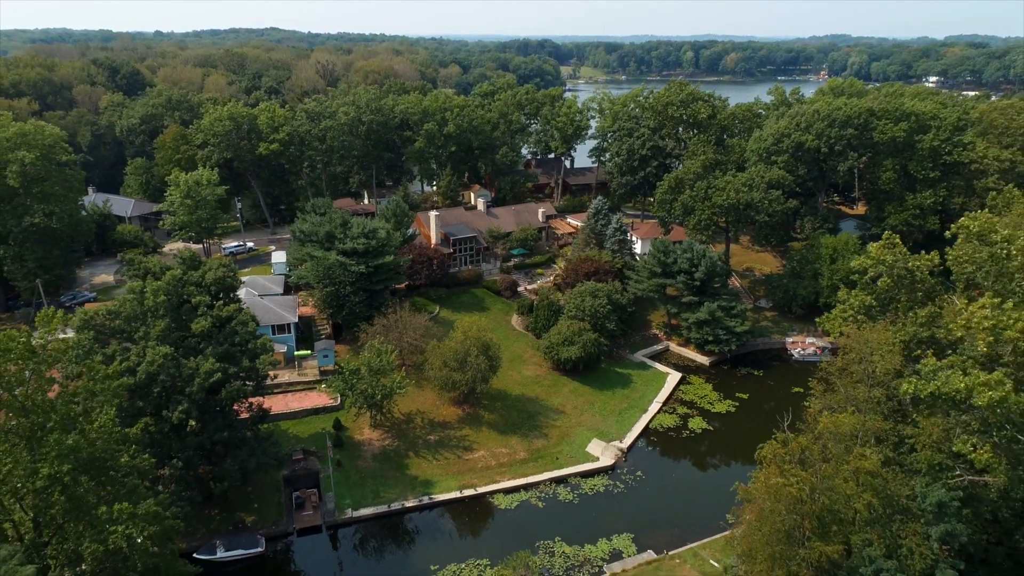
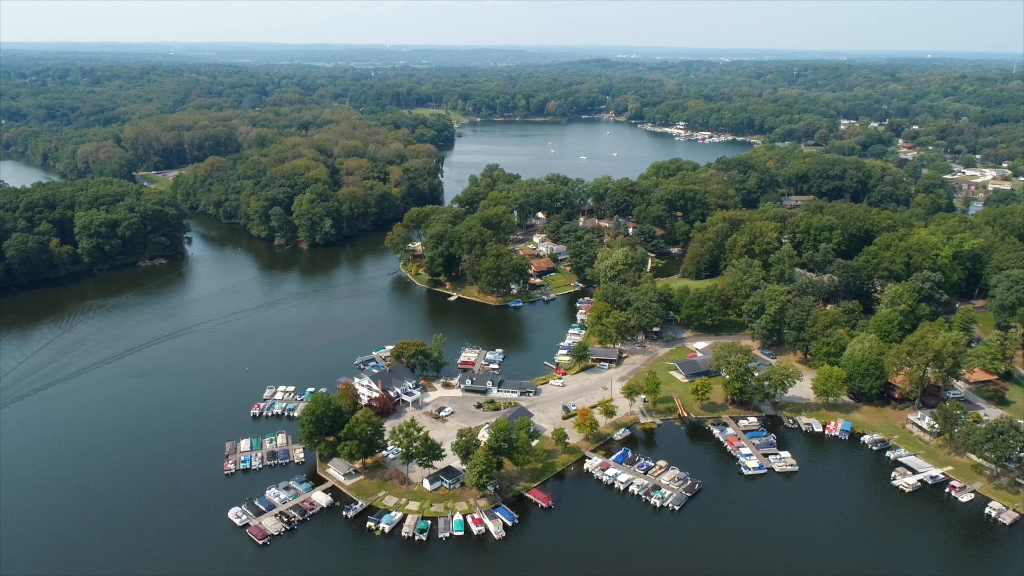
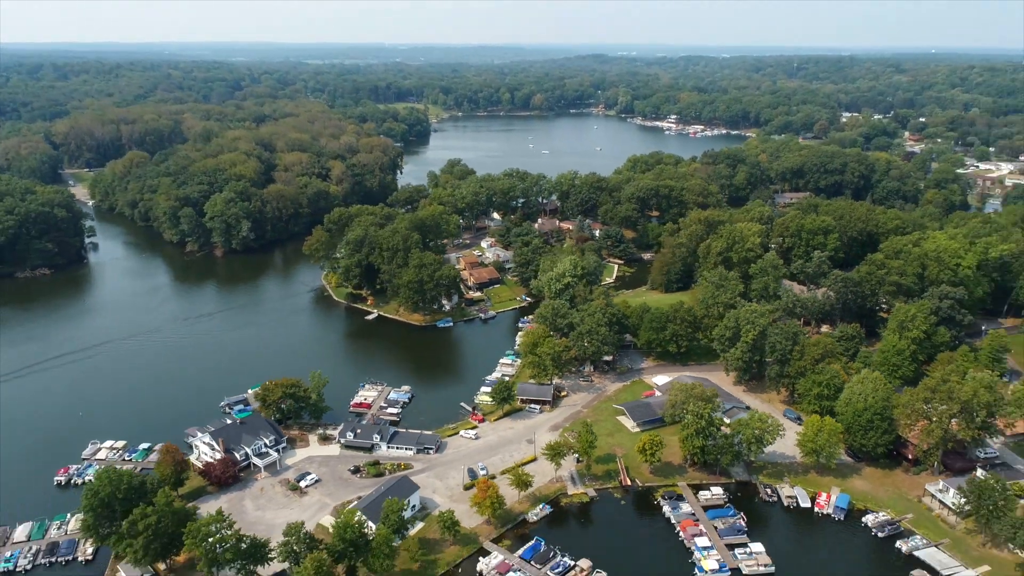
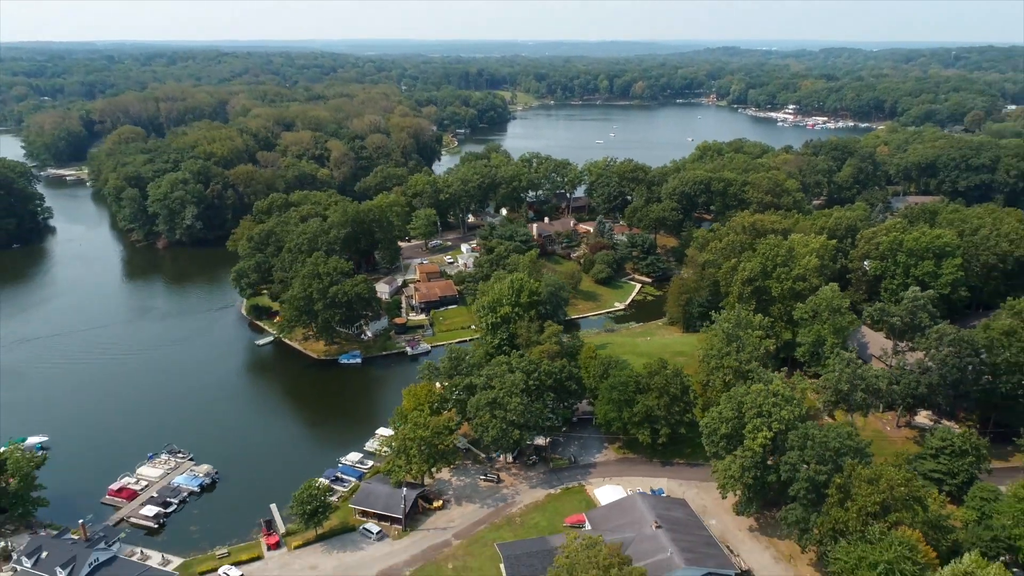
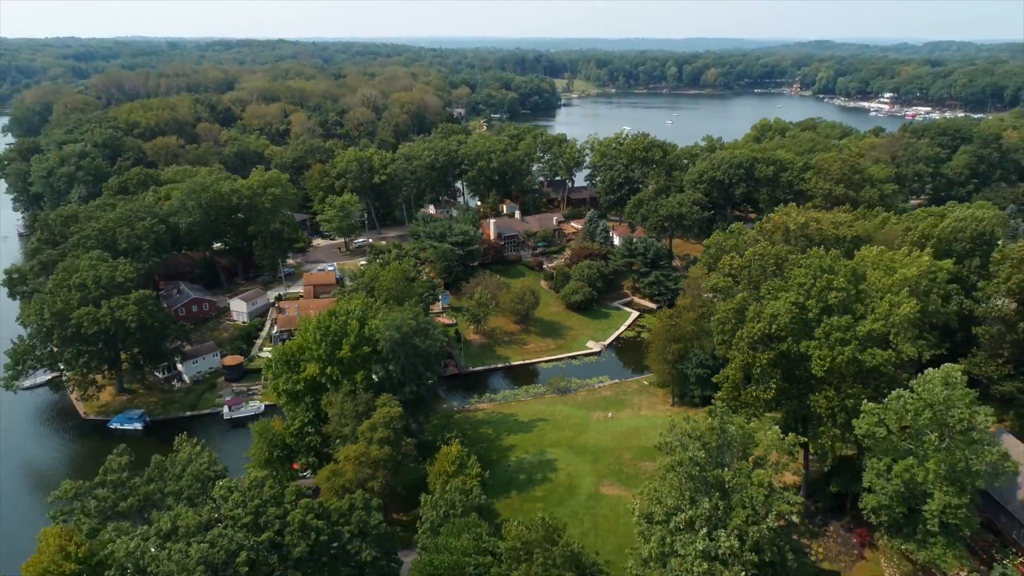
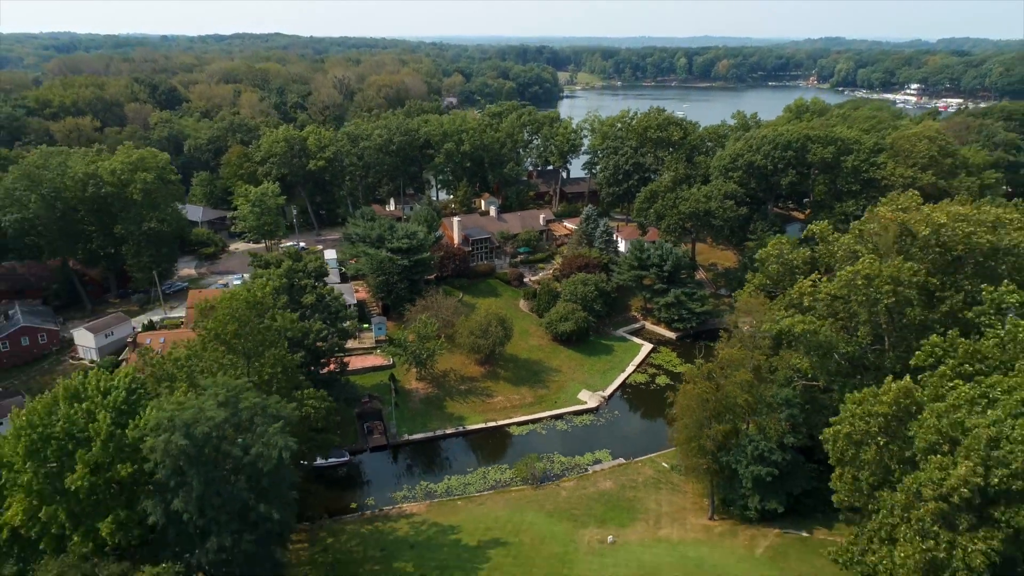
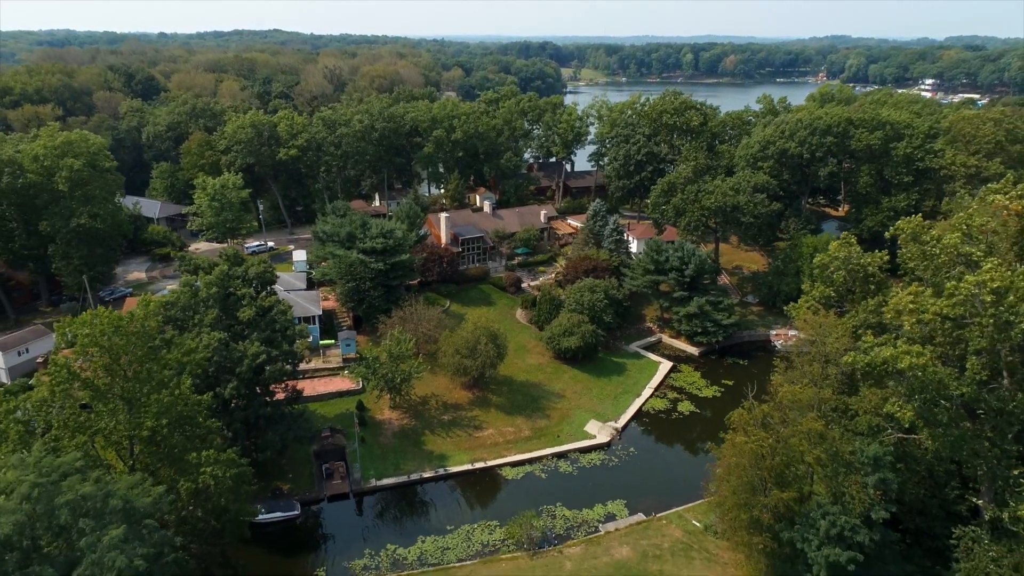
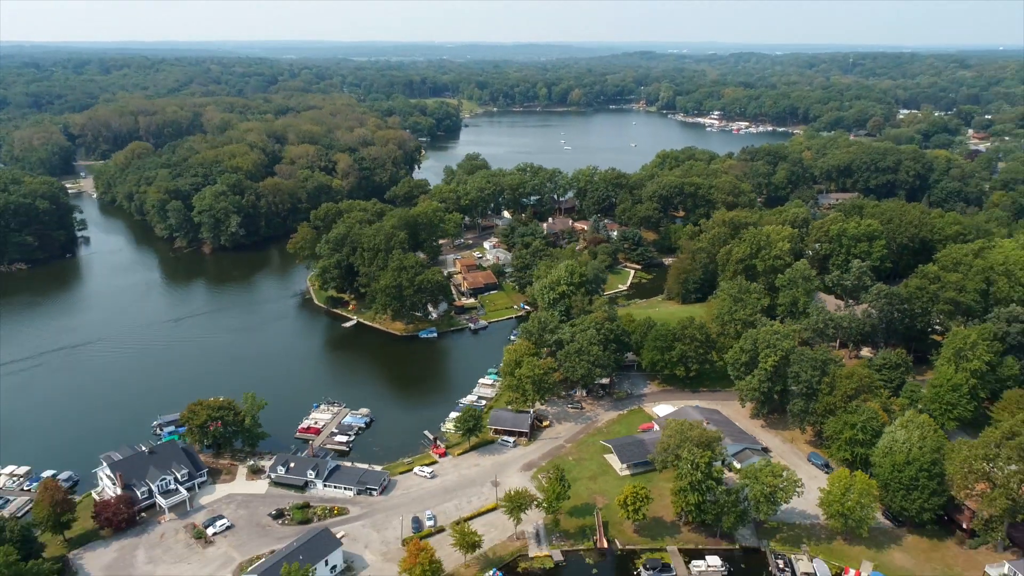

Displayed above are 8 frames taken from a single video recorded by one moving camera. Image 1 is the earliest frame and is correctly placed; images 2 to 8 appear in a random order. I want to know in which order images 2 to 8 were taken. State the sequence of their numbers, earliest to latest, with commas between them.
7, 6, 5, 4, 8, 3, 2
